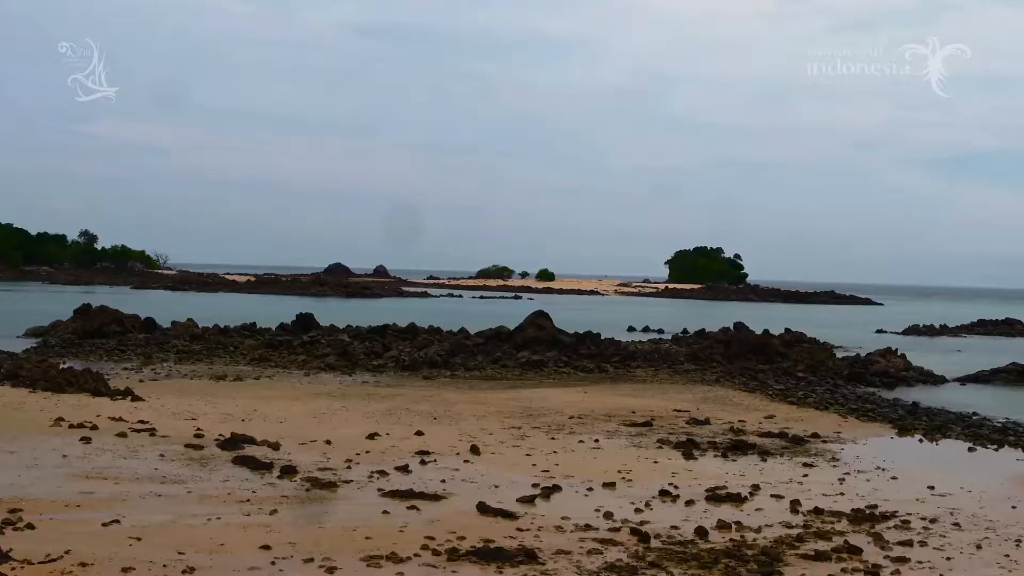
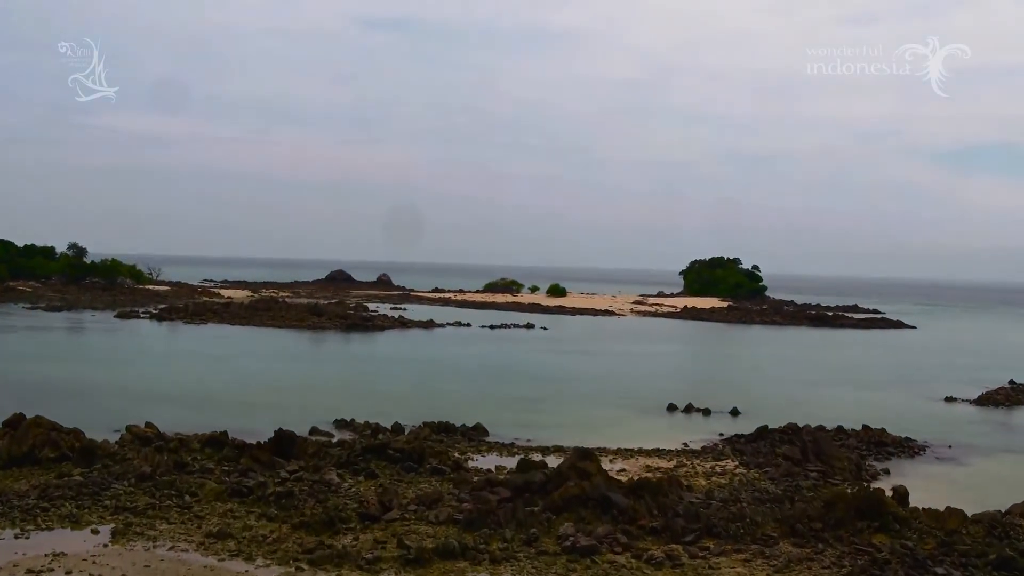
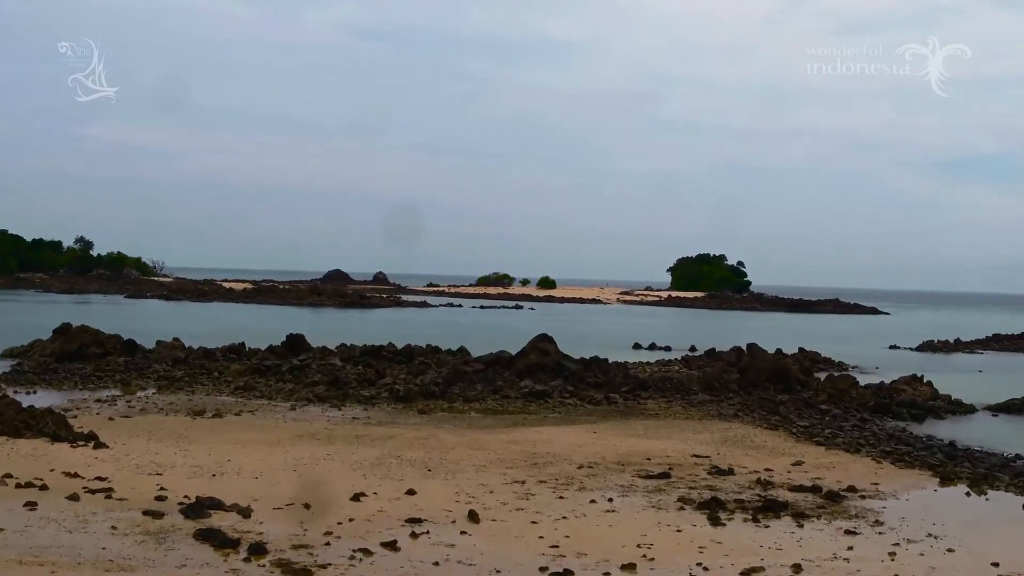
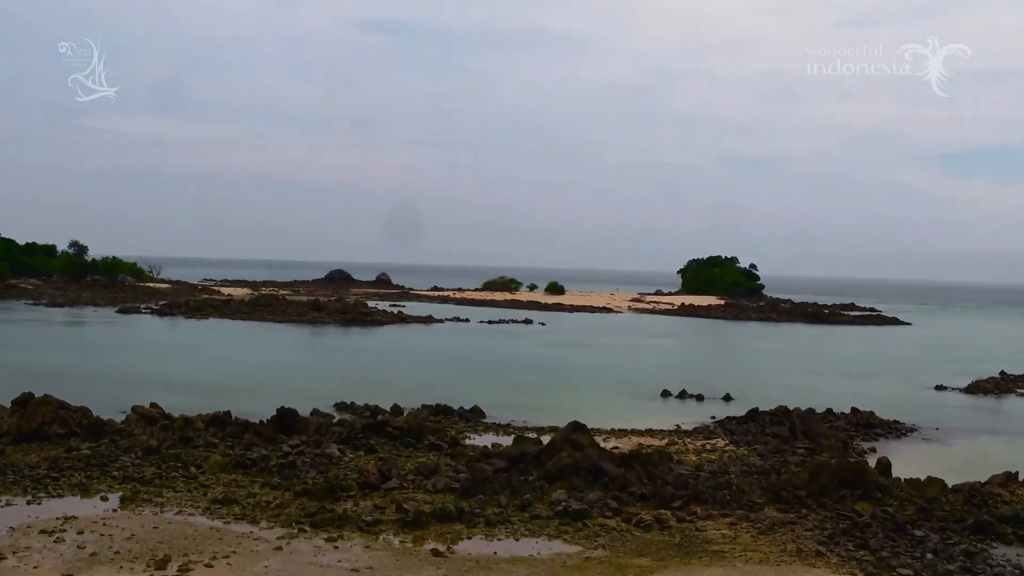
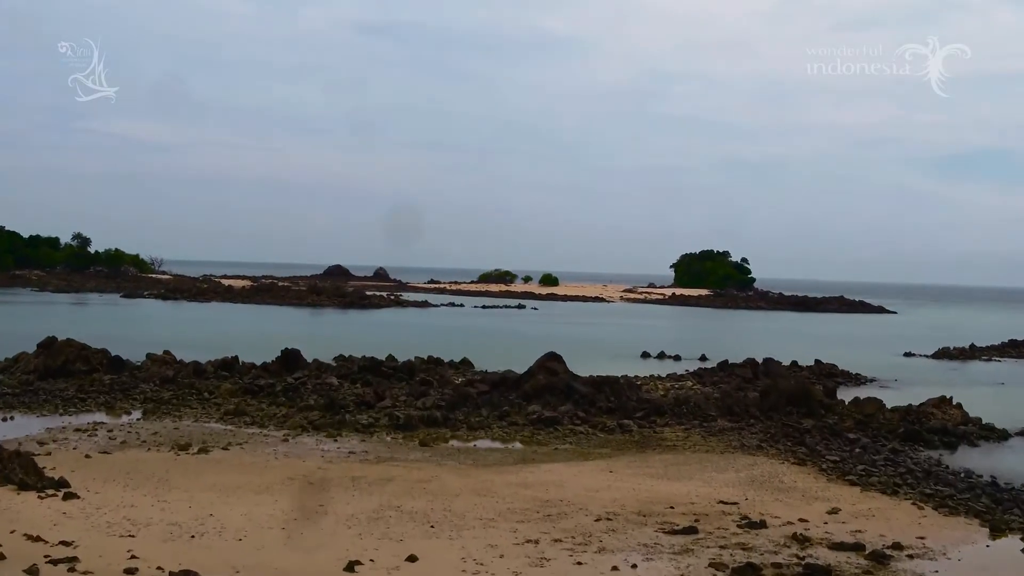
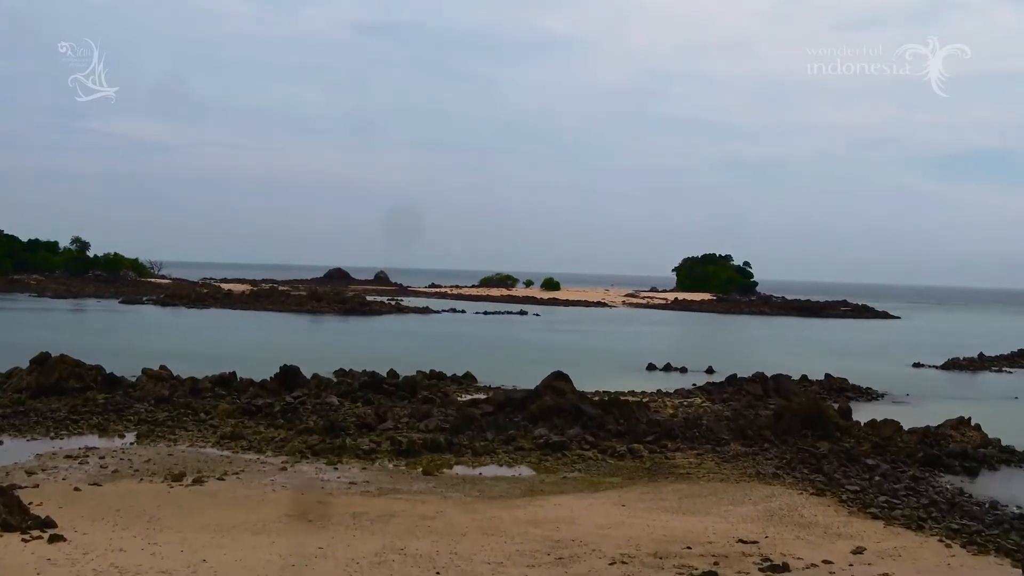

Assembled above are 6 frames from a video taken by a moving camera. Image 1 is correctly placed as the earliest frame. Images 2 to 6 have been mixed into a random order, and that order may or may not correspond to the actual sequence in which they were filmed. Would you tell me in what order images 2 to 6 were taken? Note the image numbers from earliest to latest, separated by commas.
3, 5, 6, 4, 2
